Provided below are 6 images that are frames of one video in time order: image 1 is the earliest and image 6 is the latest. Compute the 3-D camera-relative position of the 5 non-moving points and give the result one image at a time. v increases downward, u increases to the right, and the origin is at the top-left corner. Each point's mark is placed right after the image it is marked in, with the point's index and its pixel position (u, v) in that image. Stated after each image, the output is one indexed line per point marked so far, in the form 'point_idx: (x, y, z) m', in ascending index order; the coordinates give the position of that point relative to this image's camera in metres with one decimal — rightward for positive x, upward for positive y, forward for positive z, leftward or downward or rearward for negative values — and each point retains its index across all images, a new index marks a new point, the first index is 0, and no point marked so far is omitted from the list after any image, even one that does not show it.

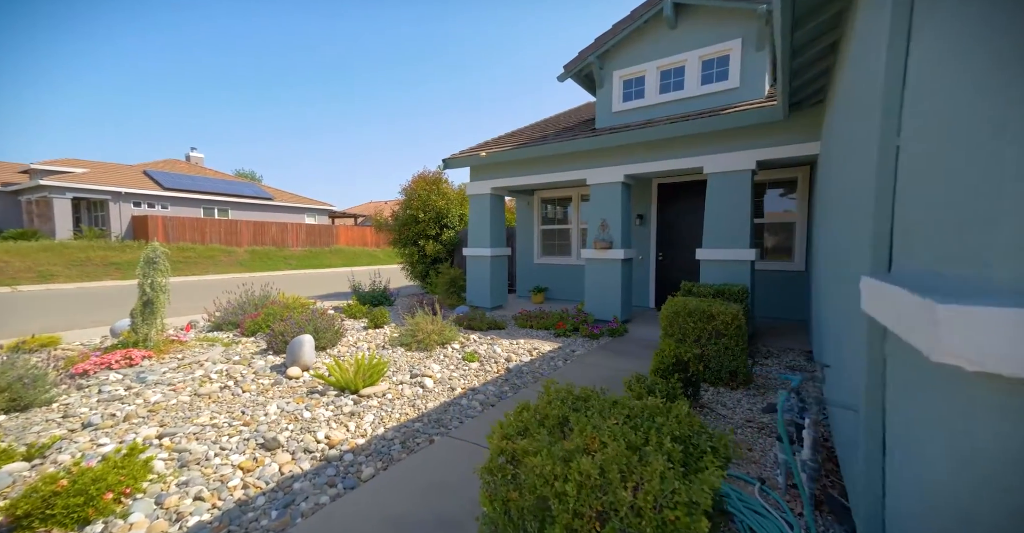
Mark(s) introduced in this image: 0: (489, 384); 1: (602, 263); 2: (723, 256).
0: (-0.2, -1.2, +4.1) m
1: (+1.6, +0.1, +7.1) m
2: (+3.2, +0.2, +6.1) m
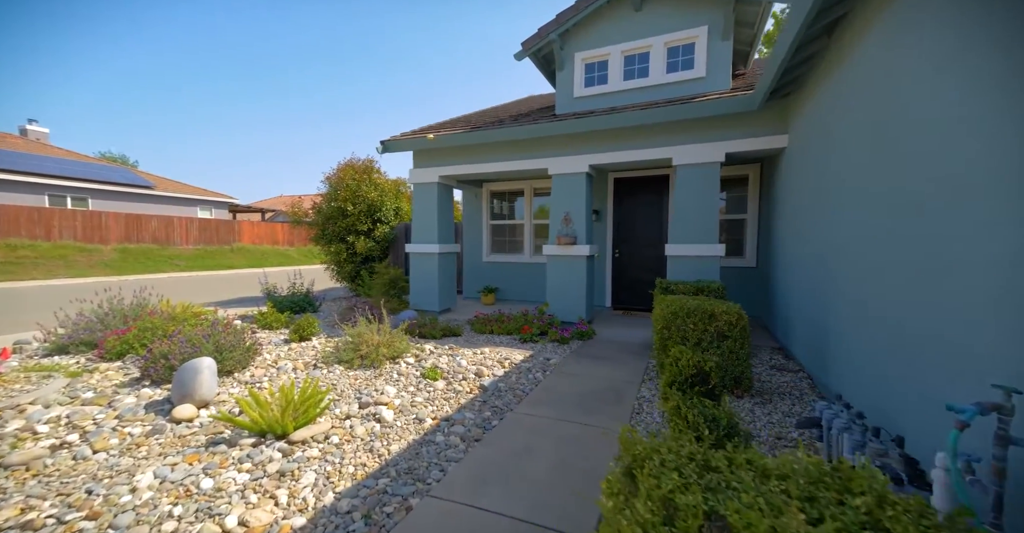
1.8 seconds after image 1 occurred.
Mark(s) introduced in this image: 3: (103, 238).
0: (-0.4, -1.2, +3.3) m
1: (+0.9, +0.1, +6.5) m
2: (+2.6, +0.2, +5.9) m
3: (-15.3, +1.1, +14.9) m
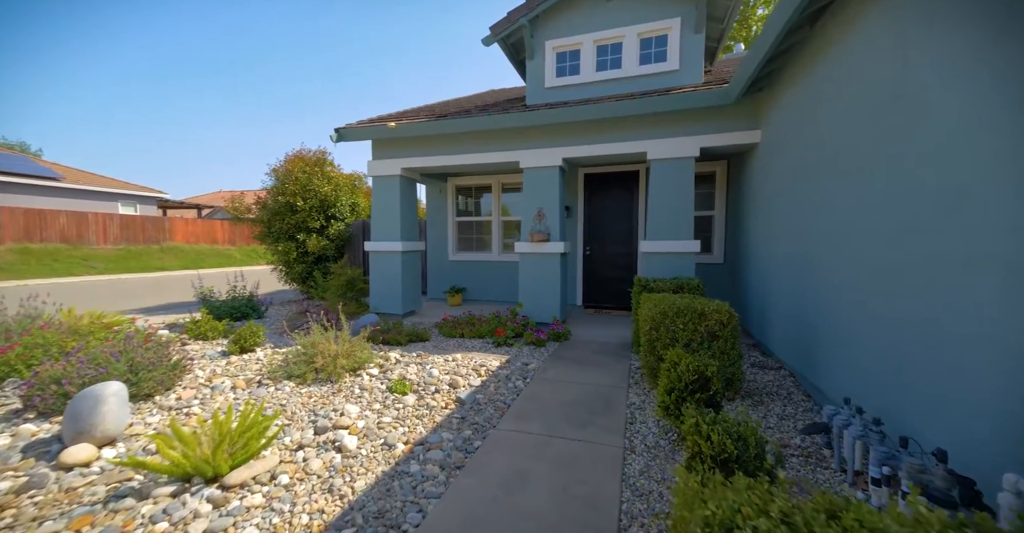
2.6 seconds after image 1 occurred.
0: (-0.5, -1.2, +2.9) m
1: (+0.4, +0.1, +6.2) m
2: (+2.2, +0.3, +5.7) m
3: (-16.6, +0.9, +12.9) m
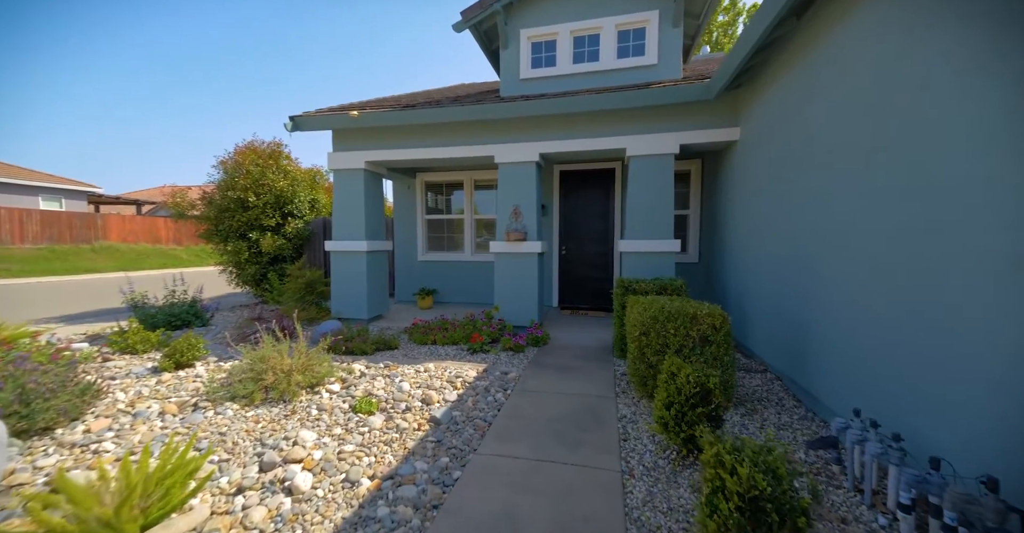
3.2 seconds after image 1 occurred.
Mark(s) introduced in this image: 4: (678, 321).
0: (-0.6, -1.2, +2.5) m
1: (0.0, +0.1, +5.9) m
2: (+1.9, +0.3, +5.5) m
3: (-17.4, +0.9, +11.3) m
4: (+1.4, -0.4, +3.3) m
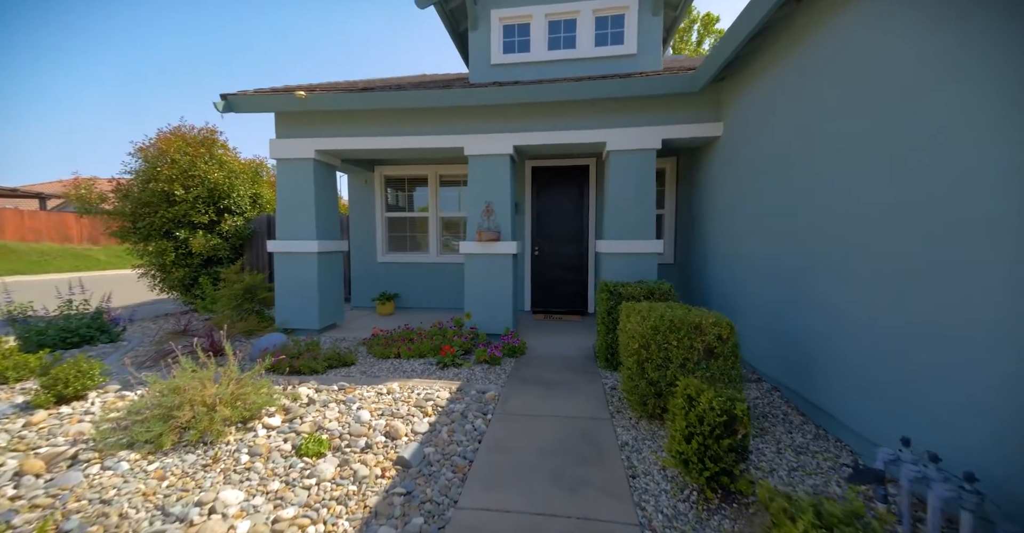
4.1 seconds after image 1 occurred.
0: (-0.6, -1.2, +1.9) m
1: (-0.4, +0.1, +5.3) m
2: (+1.5, +0.2, +5.2) m
3: (-18.2, +0.8, +9.0) m
4: (+1.2, -0.5, +2.9) m
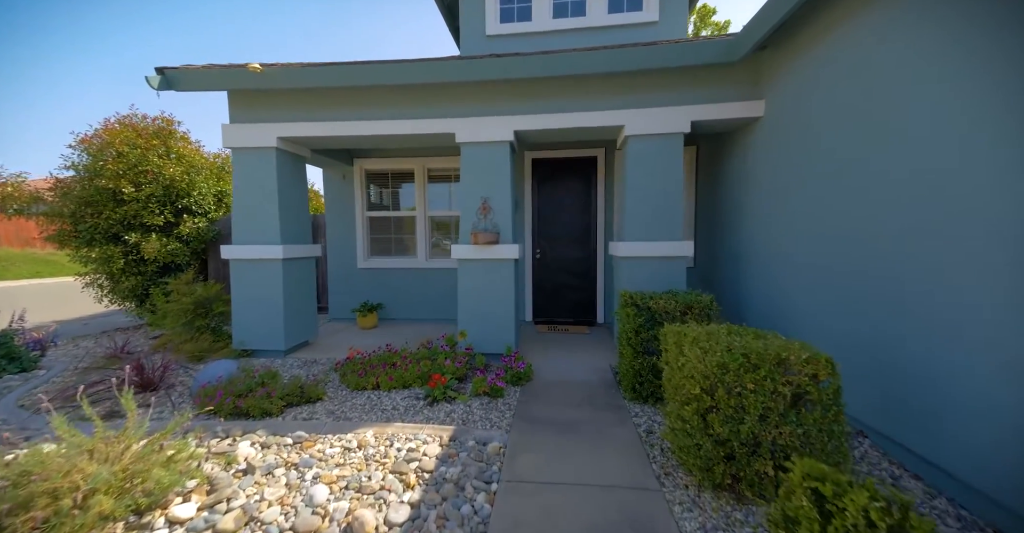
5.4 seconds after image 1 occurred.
0: (-0.5, -1.3, +1.1) m
1: (-0.3, 0.0, +4.5) m
2: (+1.5, +0.2, +4.4) m
3: (-18.3, +0.5, +7.8) m
4: (+1.3, -0.5, +2.1) m
